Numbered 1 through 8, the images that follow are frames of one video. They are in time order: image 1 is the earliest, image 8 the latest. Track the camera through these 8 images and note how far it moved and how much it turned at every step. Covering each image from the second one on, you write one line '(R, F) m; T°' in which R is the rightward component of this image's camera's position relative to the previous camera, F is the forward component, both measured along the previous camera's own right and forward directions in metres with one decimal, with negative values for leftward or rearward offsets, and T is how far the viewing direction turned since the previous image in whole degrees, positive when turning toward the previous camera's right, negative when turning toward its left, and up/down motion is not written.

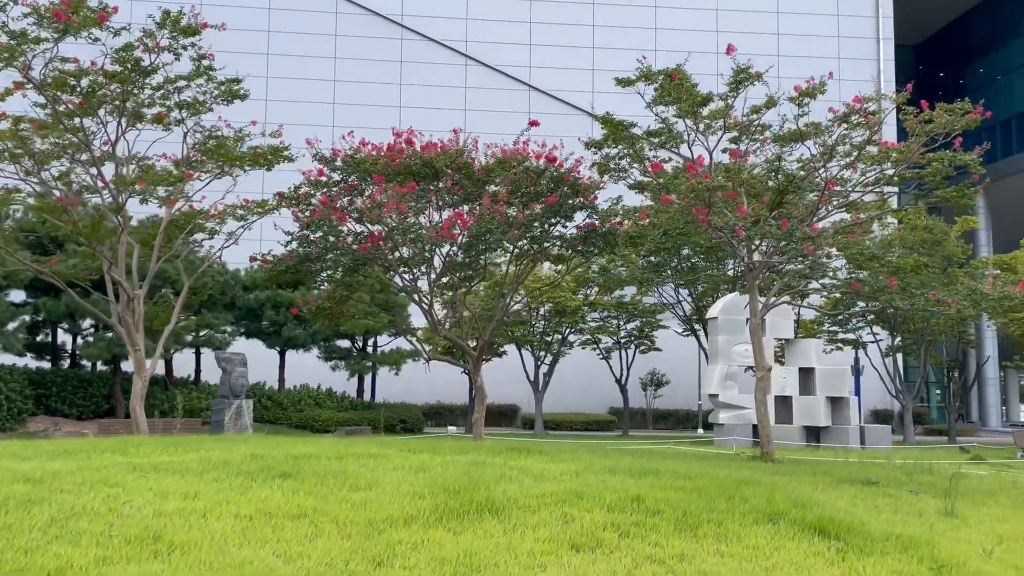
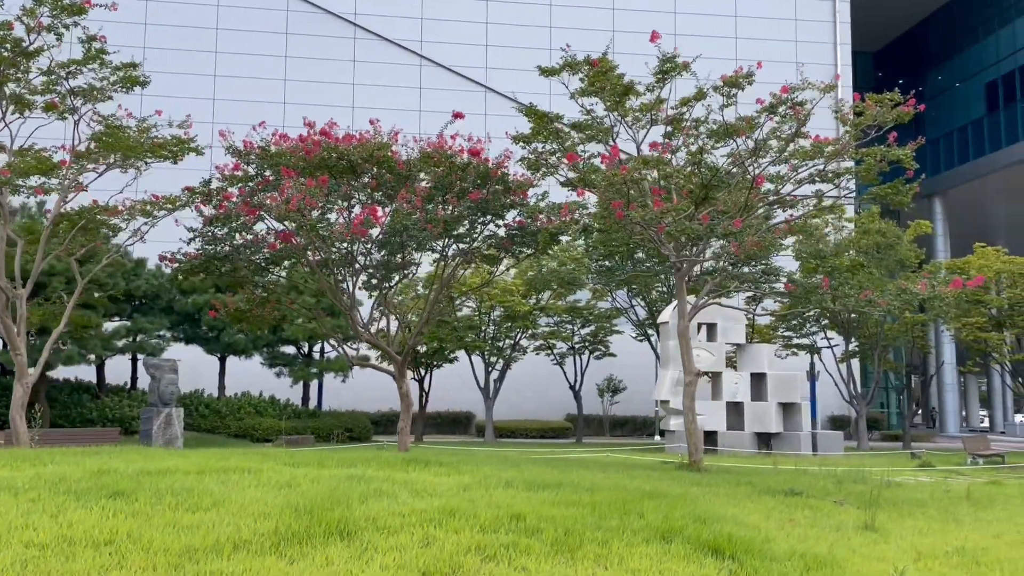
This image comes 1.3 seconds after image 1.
(+0.9, +0.7) m; +2°
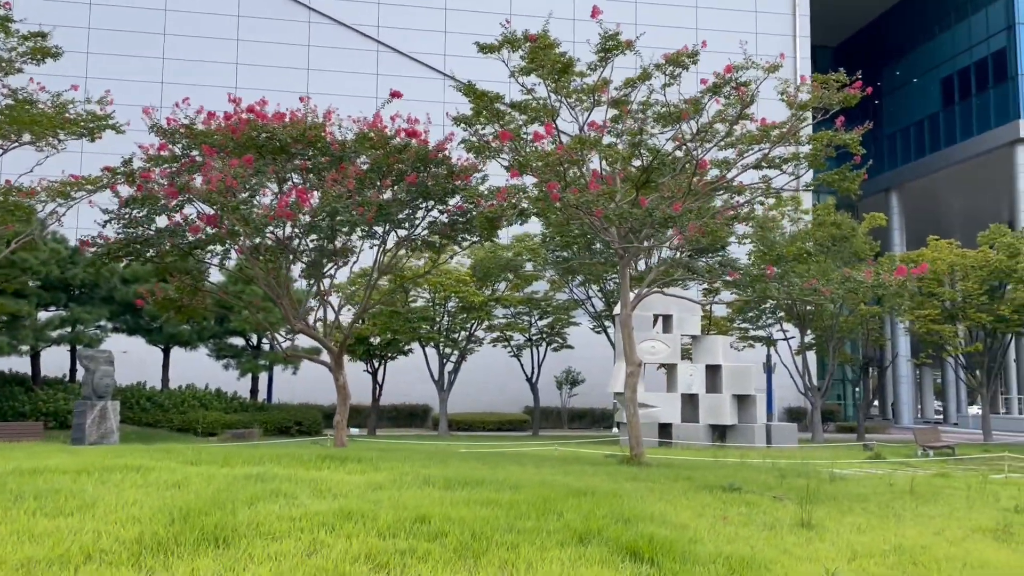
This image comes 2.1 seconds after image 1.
(+0.5, +0.5) m; +2°
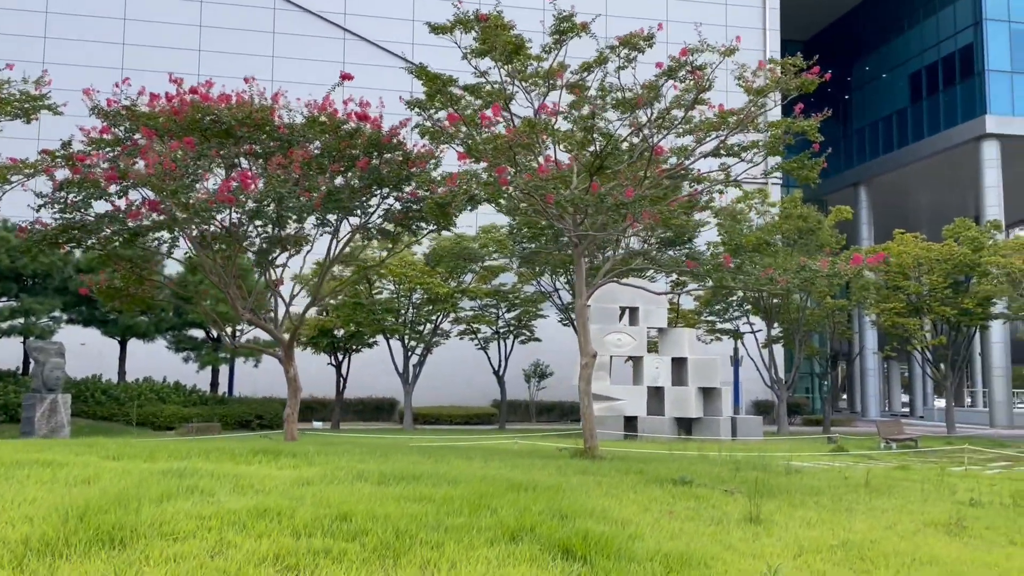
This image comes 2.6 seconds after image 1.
(+0.3, +0.3) m; +2°
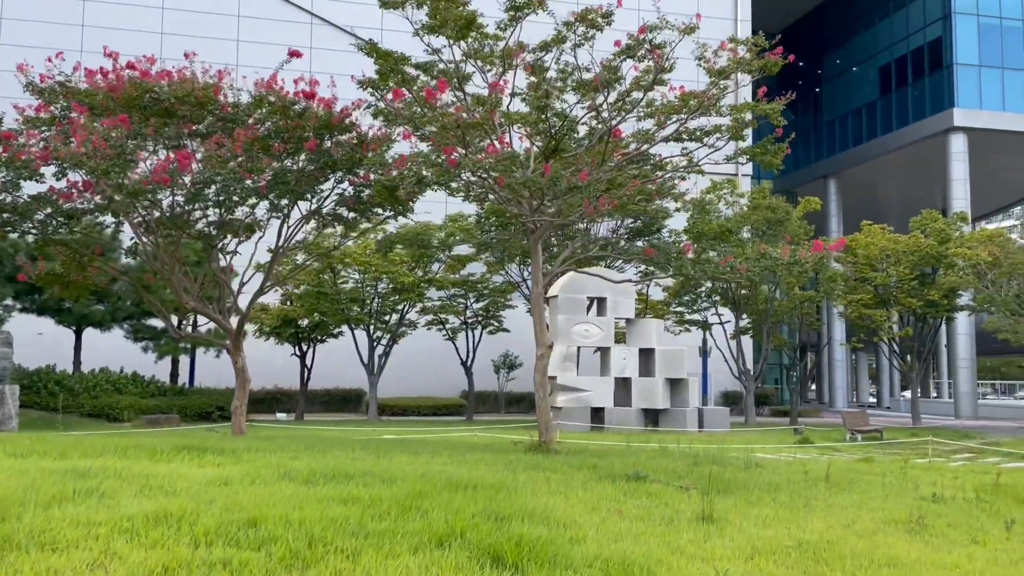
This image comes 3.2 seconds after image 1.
(+0.3, +0.5) m; +2°
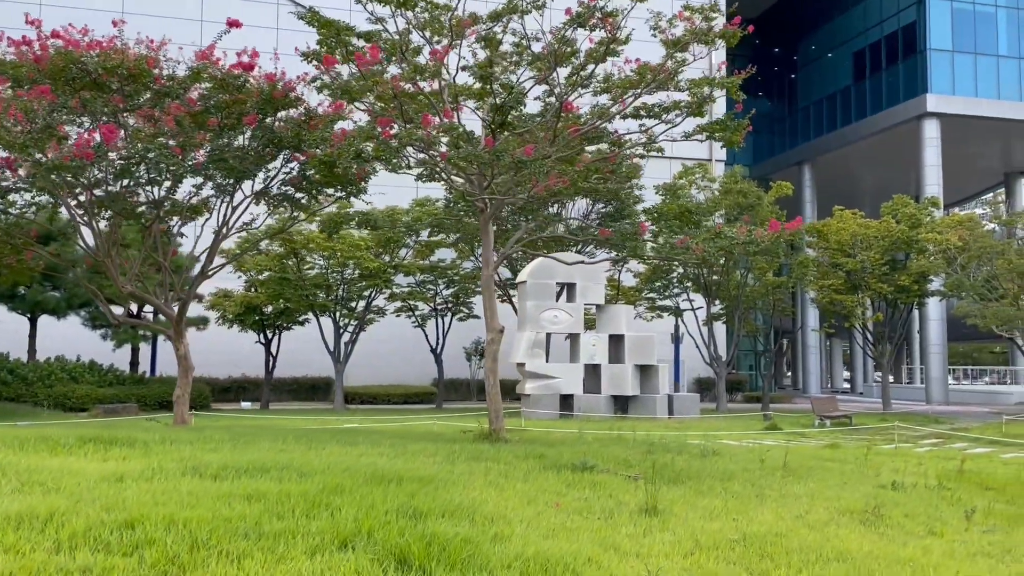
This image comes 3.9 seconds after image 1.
(+0.4, +0.5) m; +1°
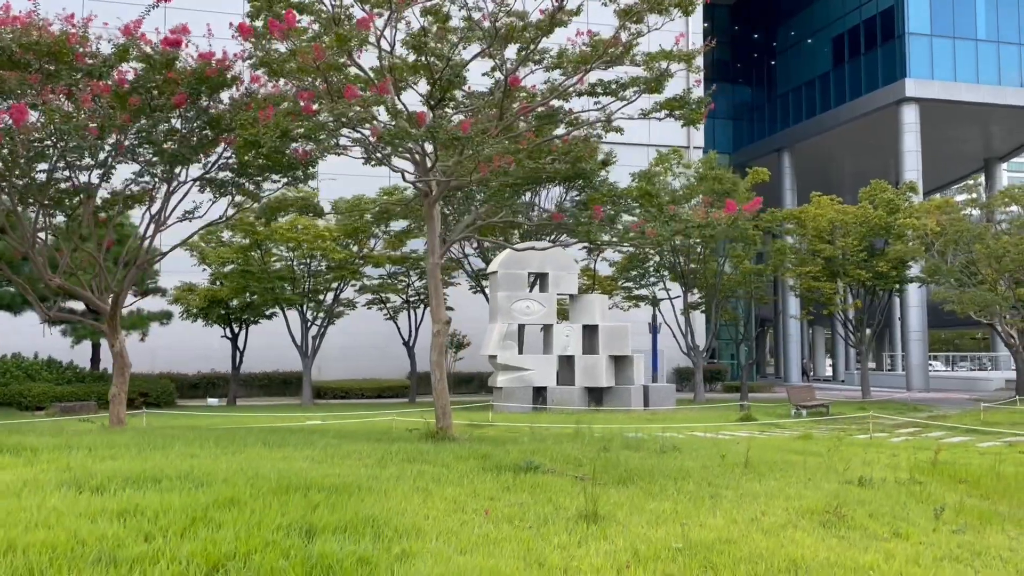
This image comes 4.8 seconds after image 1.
(+0.5, +0.6) m; +1°
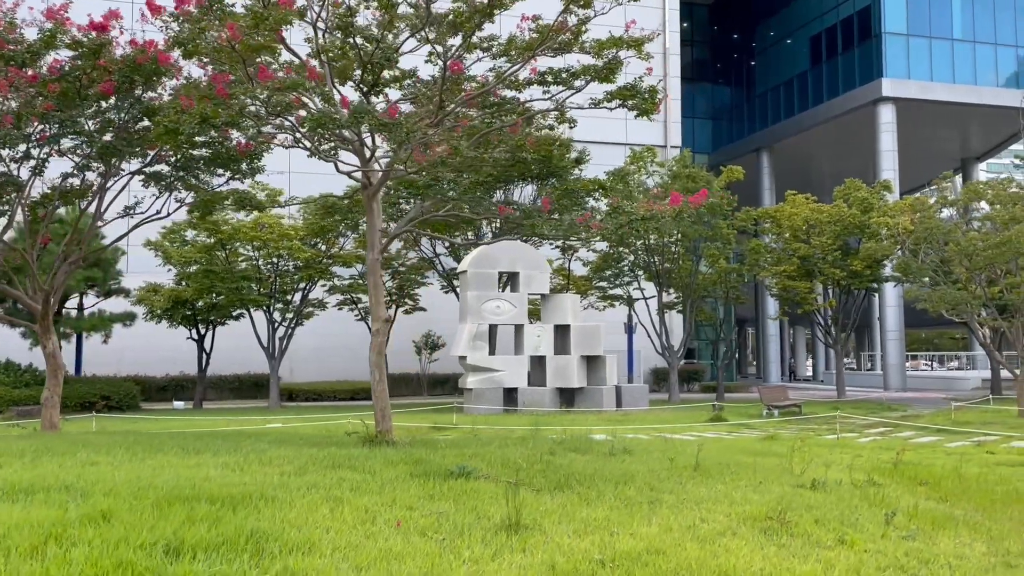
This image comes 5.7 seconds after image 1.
(+0.5, +0.4) m; +1°
